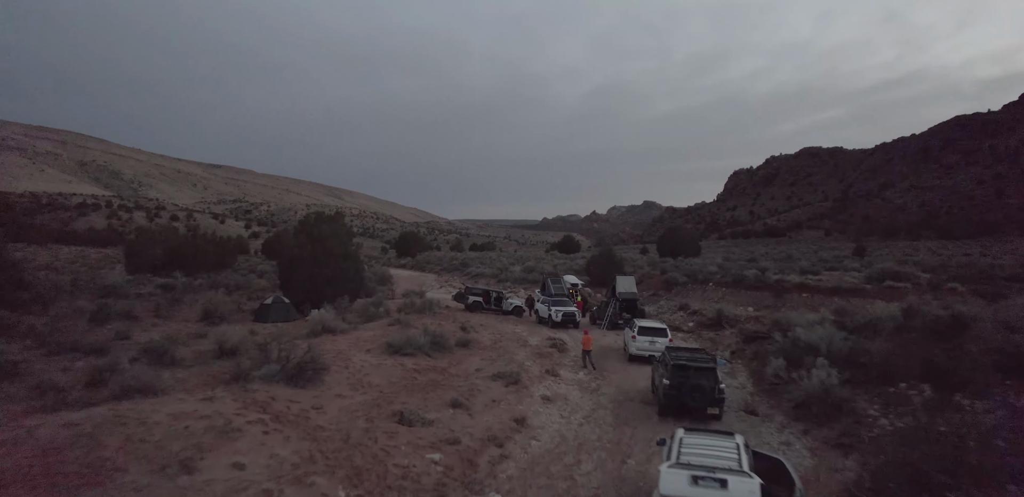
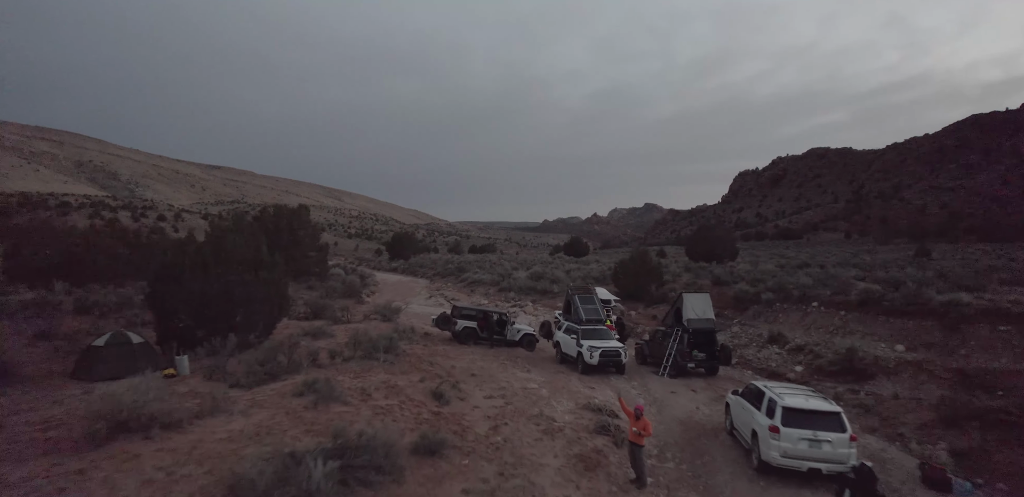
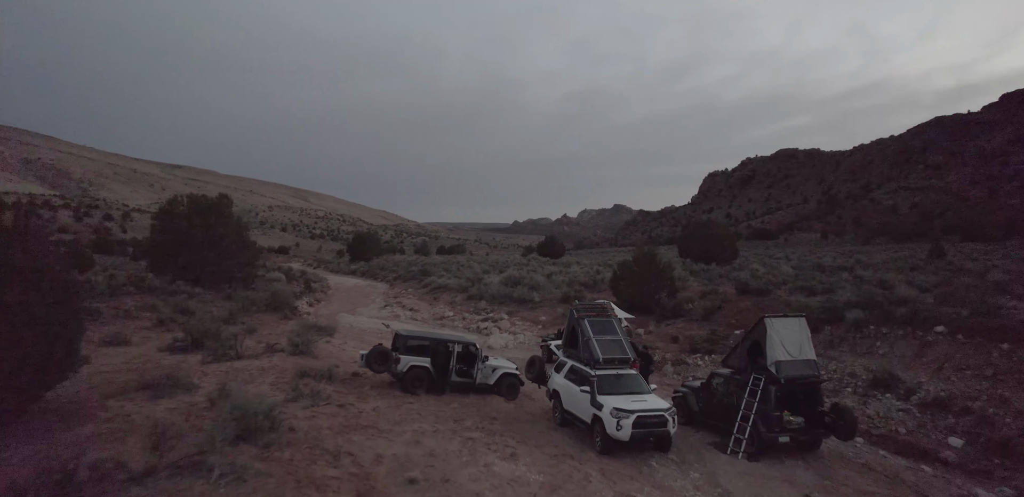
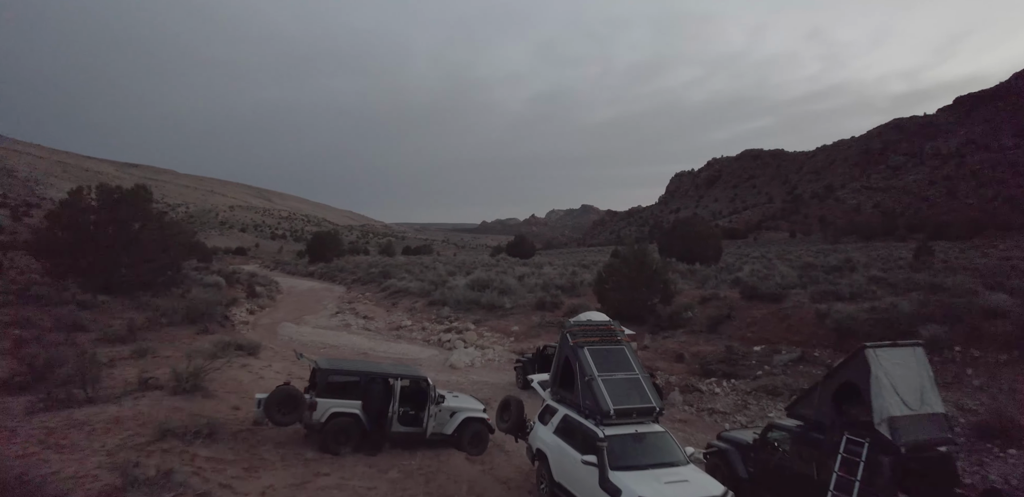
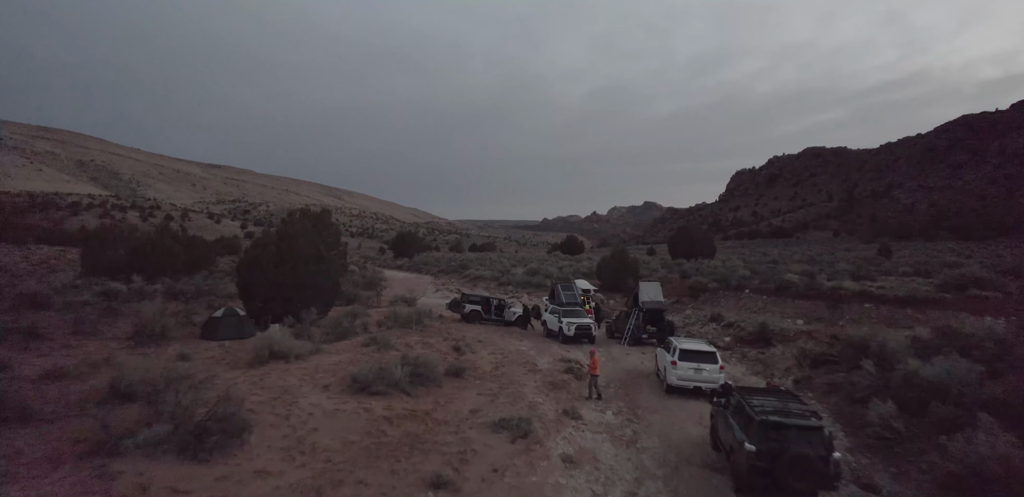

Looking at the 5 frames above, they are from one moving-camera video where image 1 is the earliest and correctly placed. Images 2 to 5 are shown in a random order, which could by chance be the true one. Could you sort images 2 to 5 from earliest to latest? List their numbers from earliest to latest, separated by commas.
5, 2, 3, 4
